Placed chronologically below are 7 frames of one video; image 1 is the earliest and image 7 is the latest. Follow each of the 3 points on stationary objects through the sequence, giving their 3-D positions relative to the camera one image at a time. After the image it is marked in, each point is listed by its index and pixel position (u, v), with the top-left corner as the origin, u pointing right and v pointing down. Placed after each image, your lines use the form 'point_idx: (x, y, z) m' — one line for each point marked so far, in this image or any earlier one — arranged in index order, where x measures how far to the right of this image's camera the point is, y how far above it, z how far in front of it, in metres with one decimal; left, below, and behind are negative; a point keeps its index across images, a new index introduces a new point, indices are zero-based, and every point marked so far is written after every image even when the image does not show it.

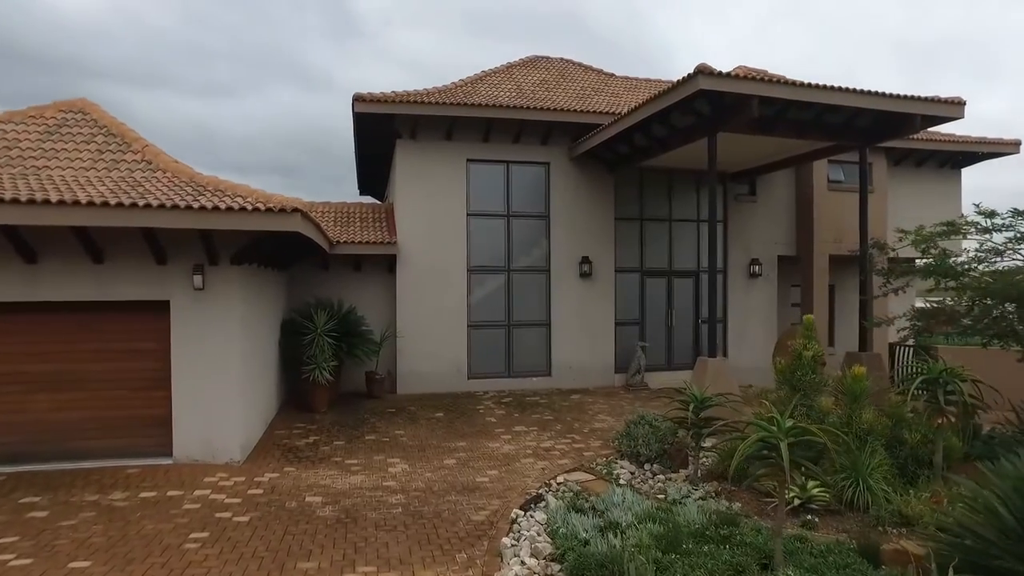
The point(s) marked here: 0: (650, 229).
0: (+2.7, +1.1, +13.0) m
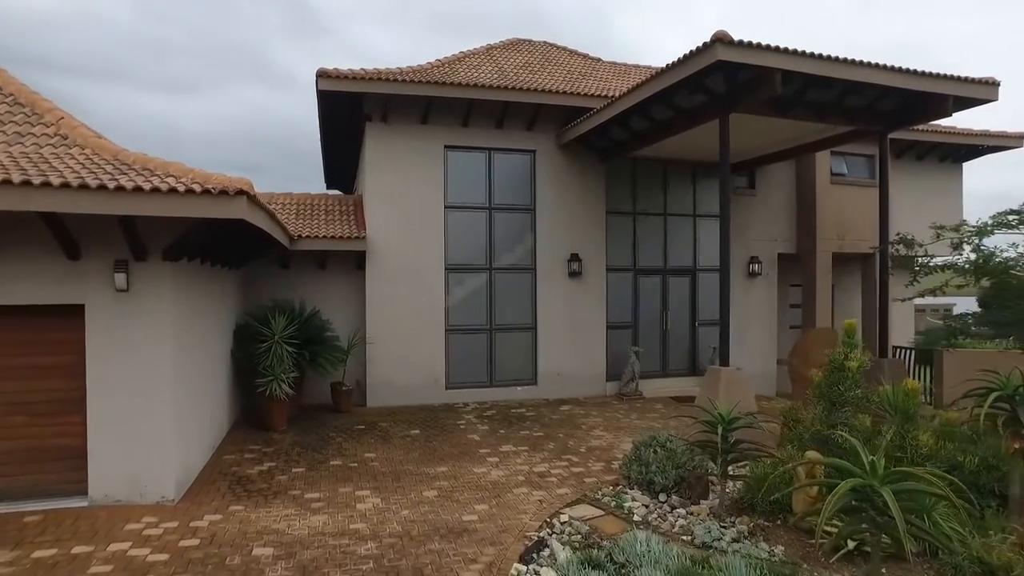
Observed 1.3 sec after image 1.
0: (+2.4, +1.1, +12.0) m
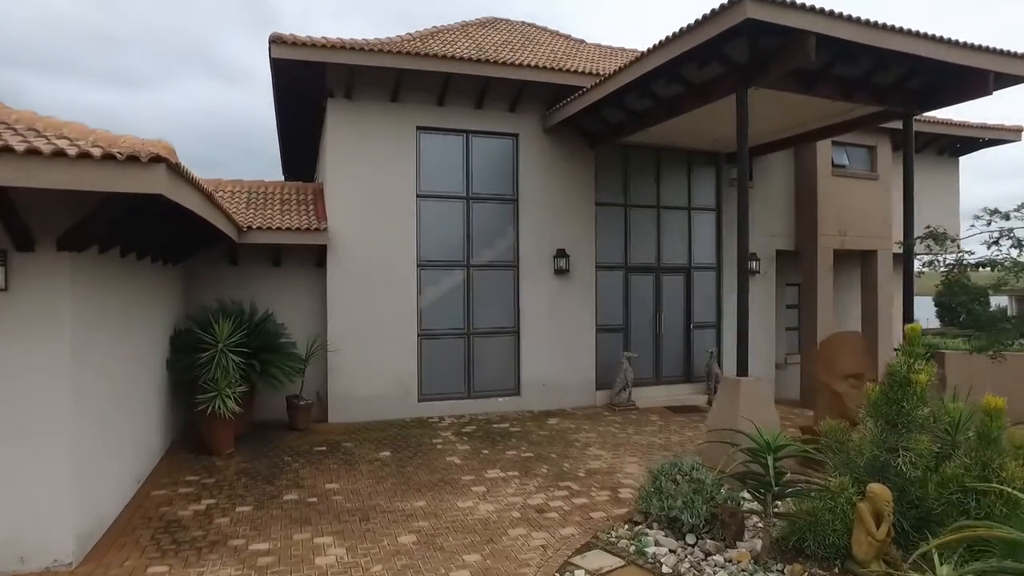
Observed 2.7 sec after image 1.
0: (+2.0, +1.2, +11.0) m
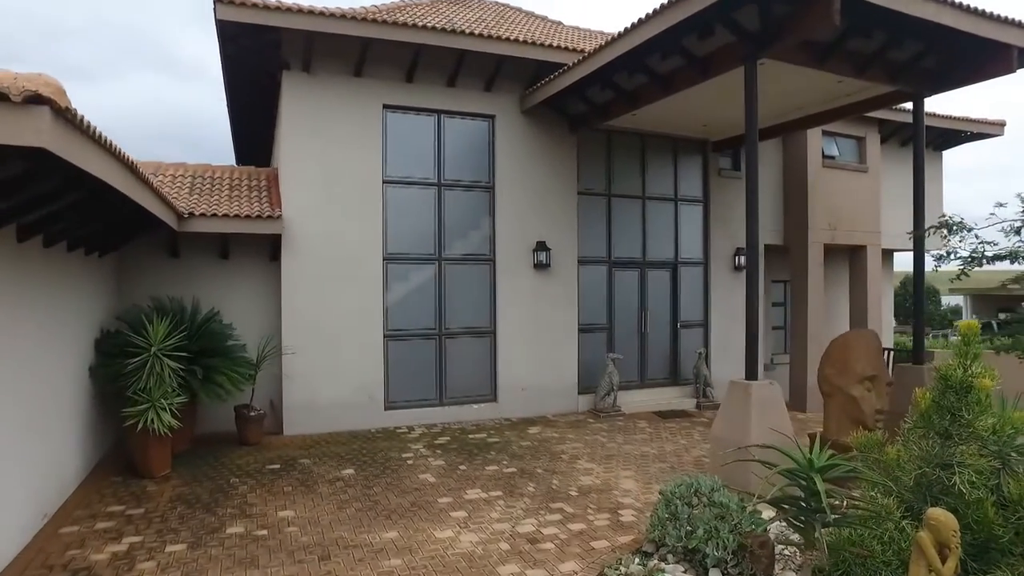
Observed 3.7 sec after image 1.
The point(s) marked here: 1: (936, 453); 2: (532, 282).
0: (+1.6, +1.2, +10.2) m
1: (+2.8, -1.1, +4.3) m
2: (+0.3, +0.1, +9.5) m
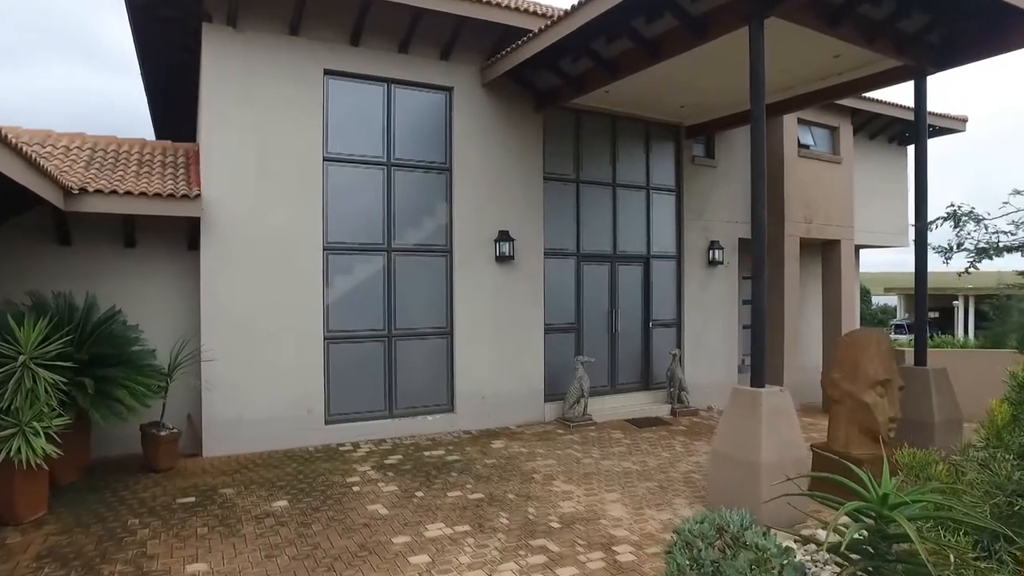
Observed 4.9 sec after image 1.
0: (+1.1, +1.3, +9.3) m
1: (+2.7, -1.0, +3.5) m
2: (-0.2, +0.1, +8.5) m
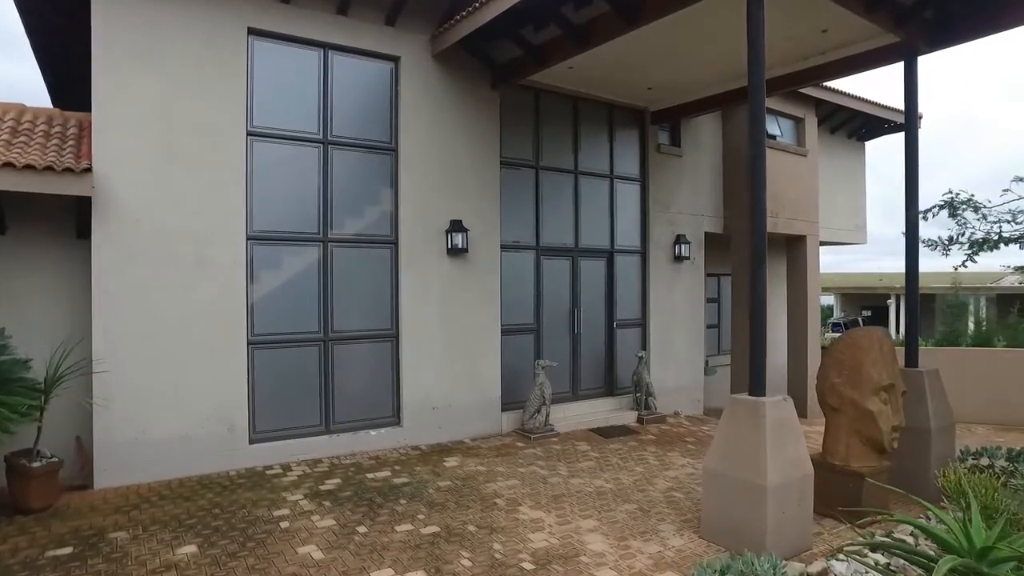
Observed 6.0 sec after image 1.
0: (+0.5, +1.3, +8.5) m
1: (+2.6, -1.0, +2.9) m
2: (-0.7, +0.2, +7.5) m
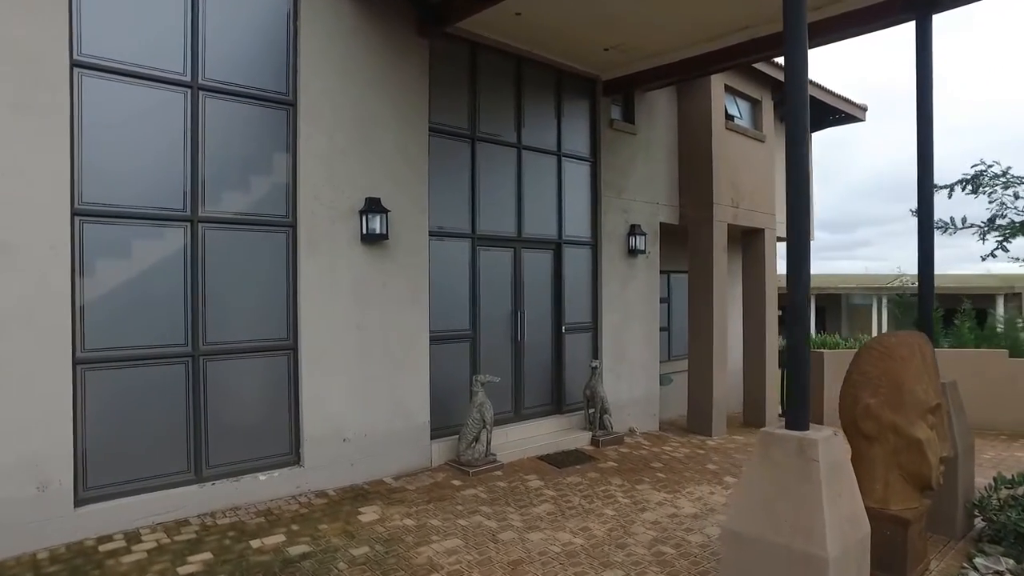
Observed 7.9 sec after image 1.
0: (-0.3, +1.3, +7.0) m
1: (+2.6, -0.9, +1.7) m
2: (-1.3, +0.2, +5.9) m
